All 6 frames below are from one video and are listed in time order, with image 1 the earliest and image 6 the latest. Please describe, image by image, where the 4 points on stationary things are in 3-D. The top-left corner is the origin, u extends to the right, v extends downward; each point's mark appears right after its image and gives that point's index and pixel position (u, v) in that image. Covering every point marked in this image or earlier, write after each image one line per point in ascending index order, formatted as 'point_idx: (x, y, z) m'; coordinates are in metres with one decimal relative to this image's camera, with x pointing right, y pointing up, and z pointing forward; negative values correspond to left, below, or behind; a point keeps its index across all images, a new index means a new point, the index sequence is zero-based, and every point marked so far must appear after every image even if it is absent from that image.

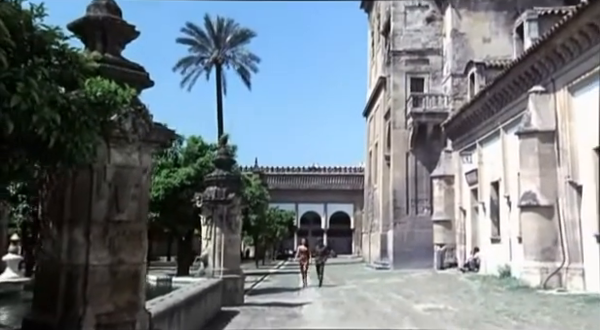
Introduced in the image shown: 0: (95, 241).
0: (-1.4, -0.5, +4.4) m
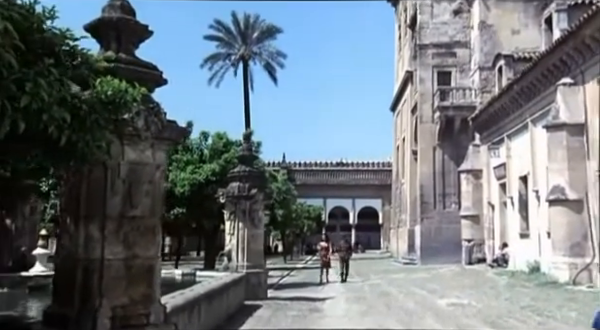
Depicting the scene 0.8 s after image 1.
0: (-1.4, -0.5, +4.6) m
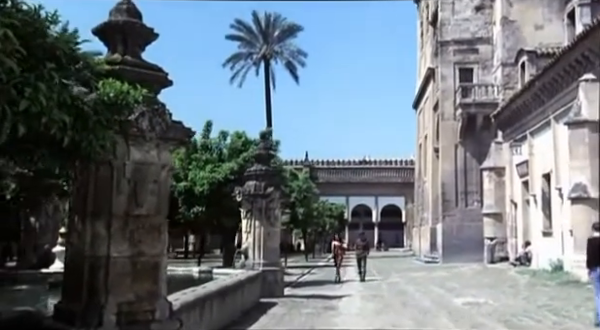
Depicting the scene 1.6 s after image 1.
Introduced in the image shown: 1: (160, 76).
0: (-1.4, -0.5, +4.7) m
1: (-1.1, +0.7, +5.1) m
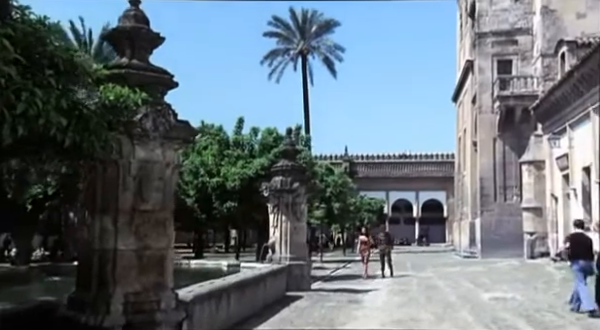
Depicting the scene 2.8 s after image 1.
0: (-1.4, -0.5, +5.0) m
1: (-1.1, +0.7, +5.3) m
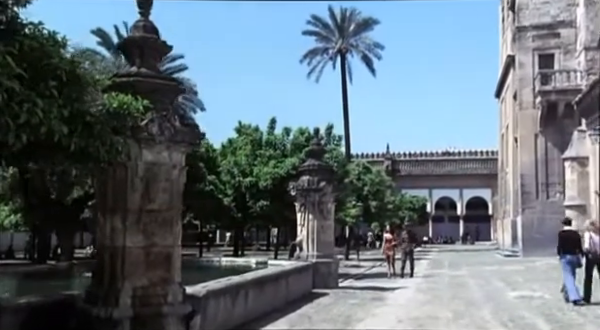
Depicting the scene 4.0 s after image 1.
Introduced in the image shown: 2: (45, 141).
0: (-1.4, -0.5, +5.3) m
1: (-1.1, +0.7, +5.6) m
2: (-1.7, +0.2, +4.2) m
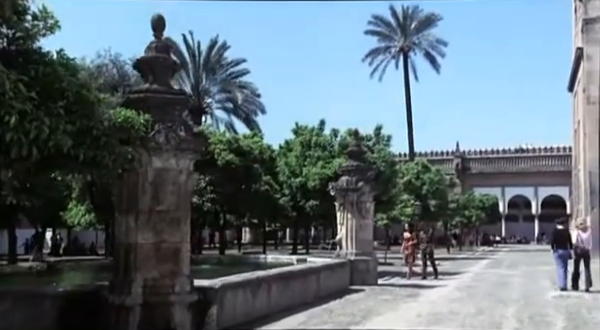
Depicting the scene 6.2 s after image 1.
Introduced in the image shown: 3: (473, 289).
0: (-1.5, -0.6, +6.0) m
1: (-1.2, +0.7, +6.3) m
2: (-1.9, +0.1, +5.0) m
3: (+3.9, -2.8, +14.4) m
